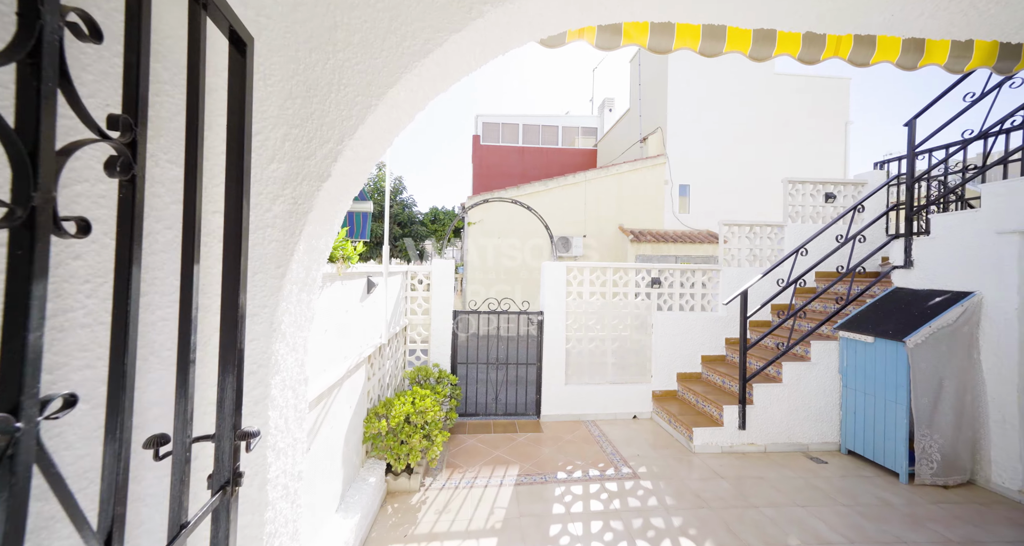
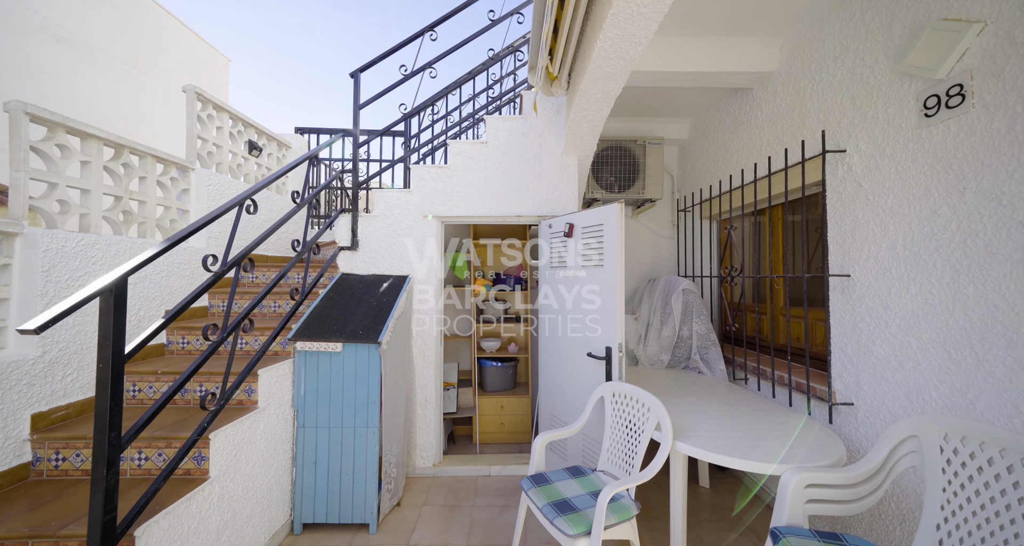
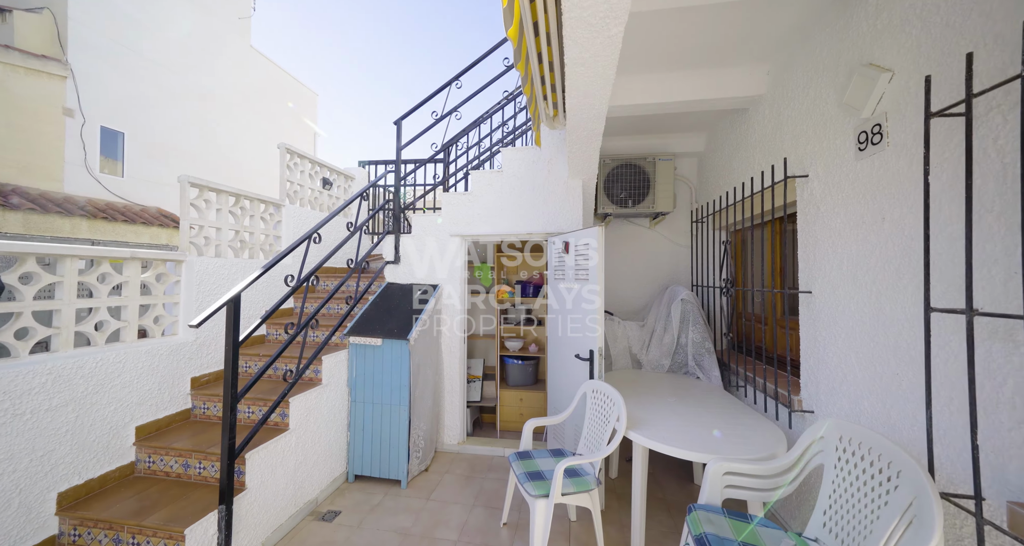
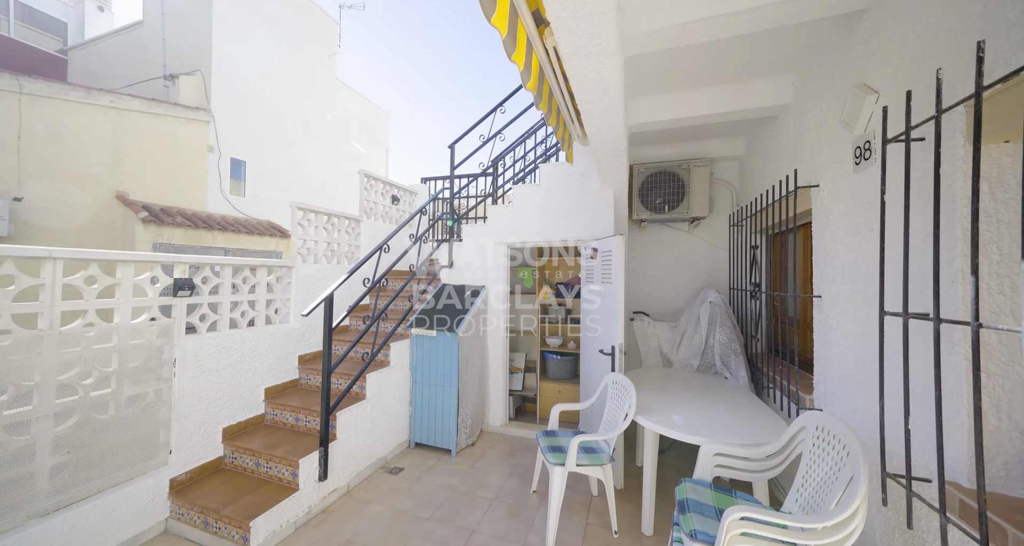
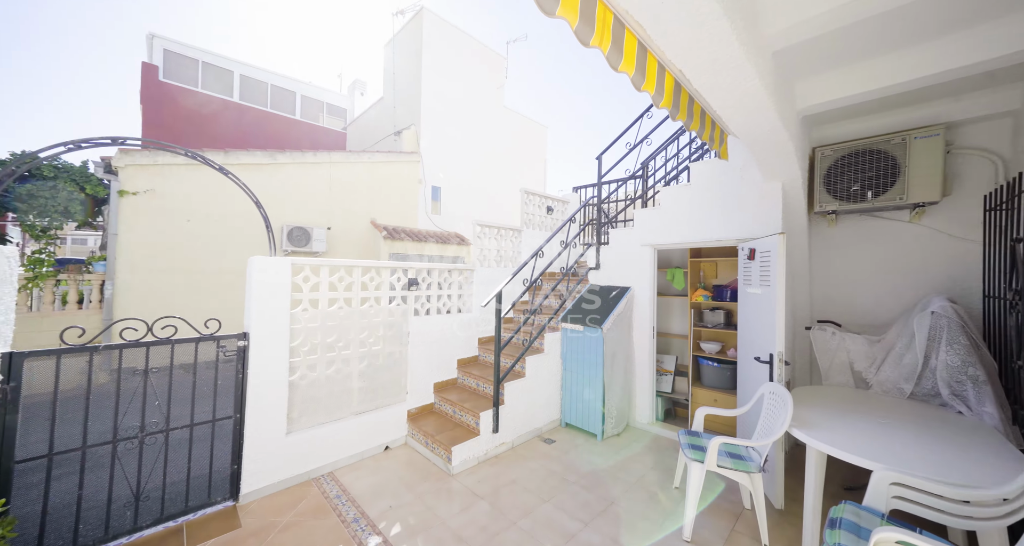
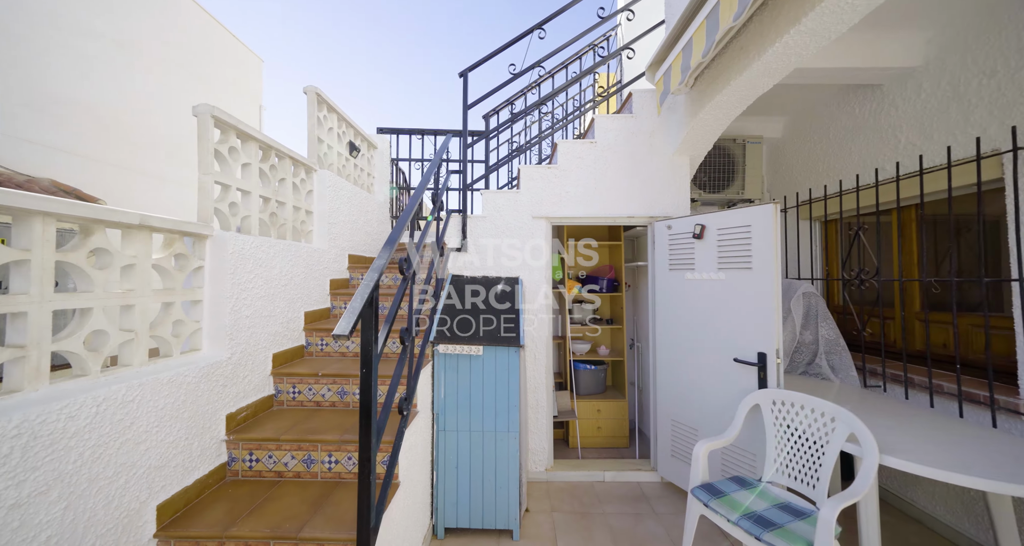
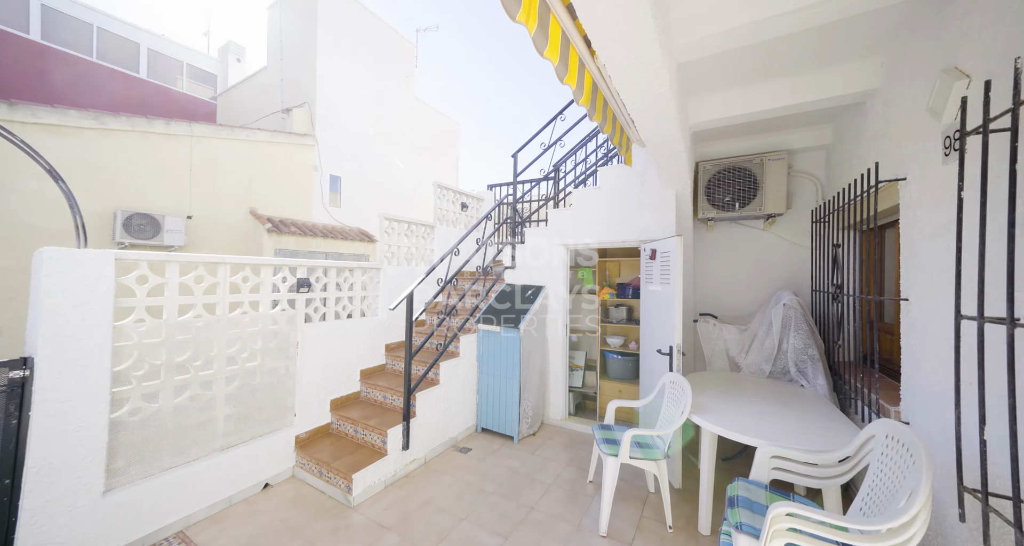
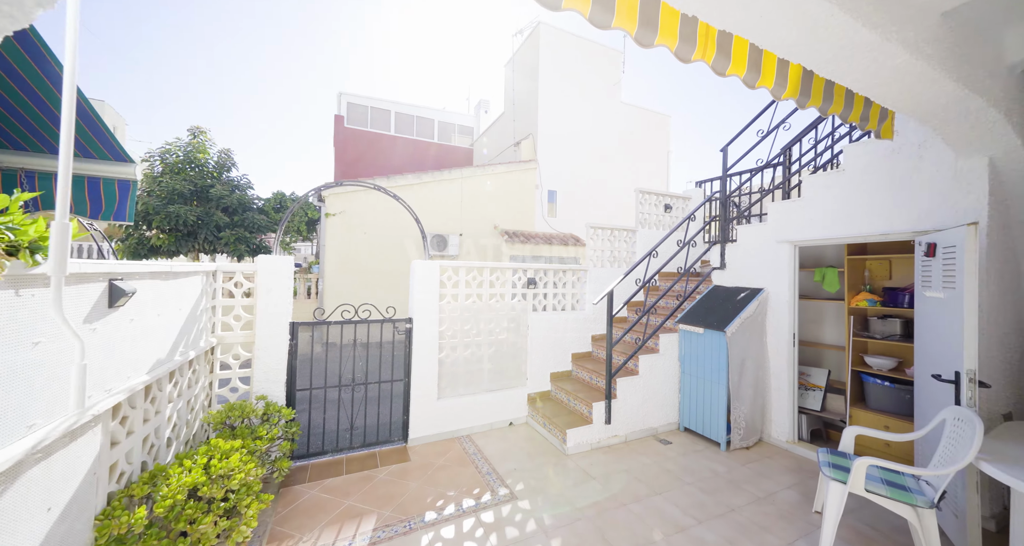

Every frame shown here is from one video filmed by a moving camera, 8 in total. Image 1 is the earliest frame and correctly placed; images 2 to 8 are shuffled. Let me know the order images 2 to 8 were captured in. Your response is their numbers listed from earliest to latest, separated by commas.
8, 5, 7, 4, 3, 2, 6
